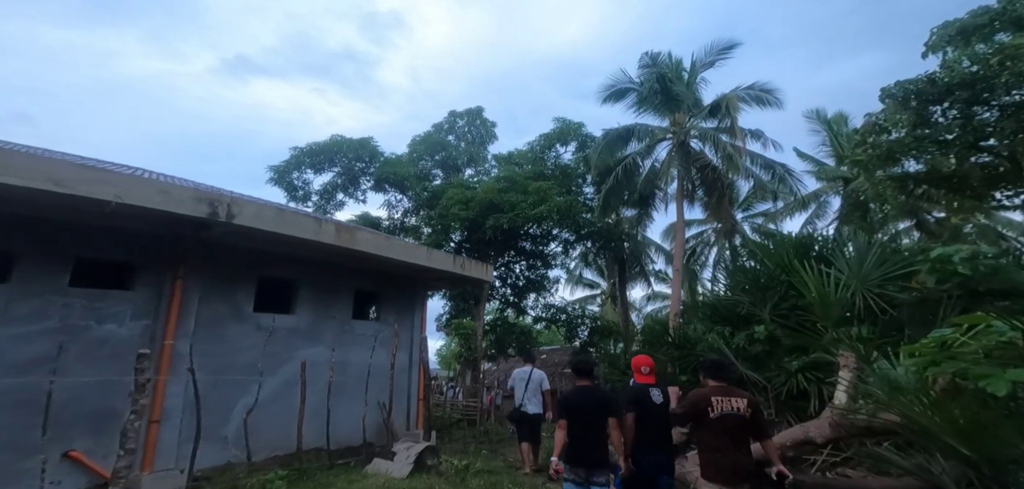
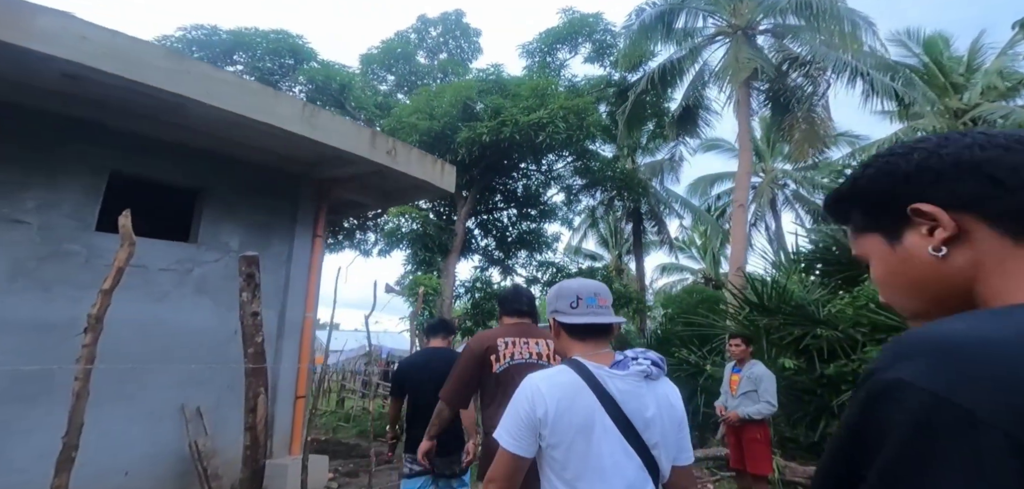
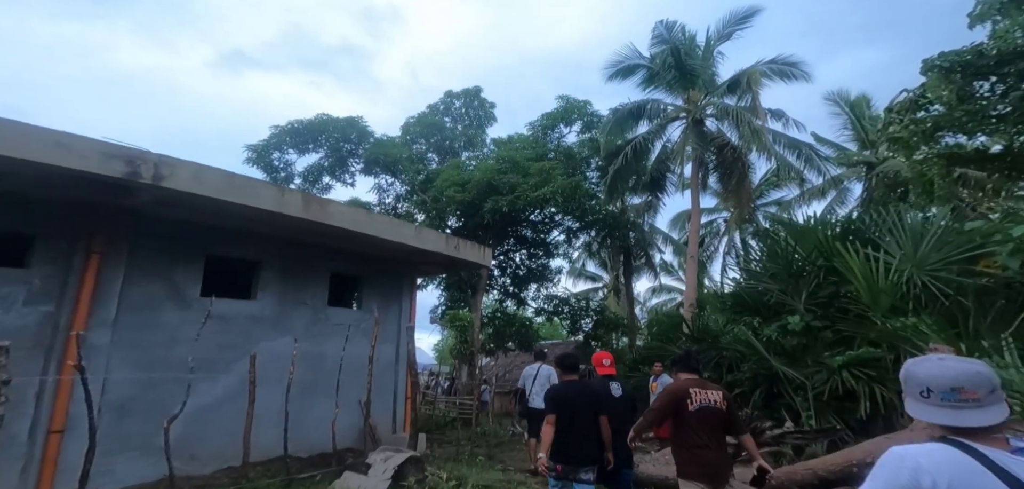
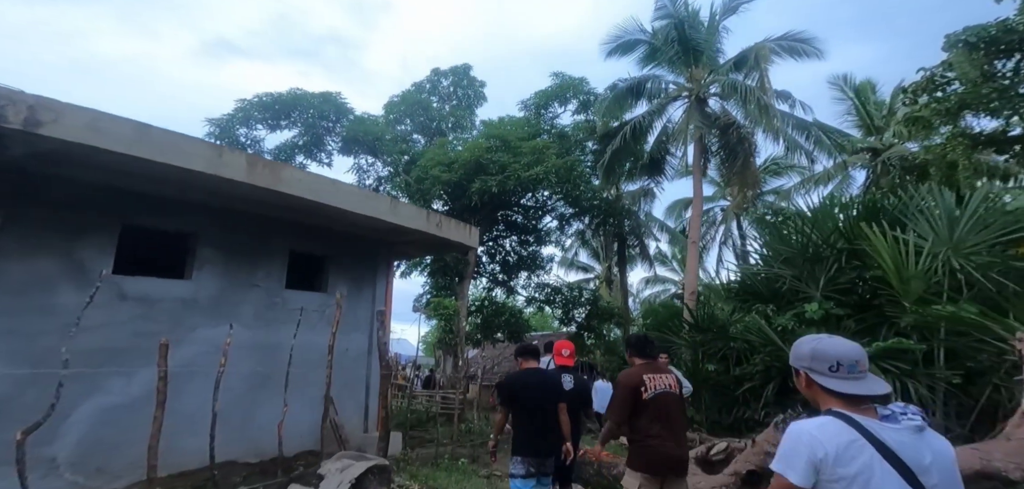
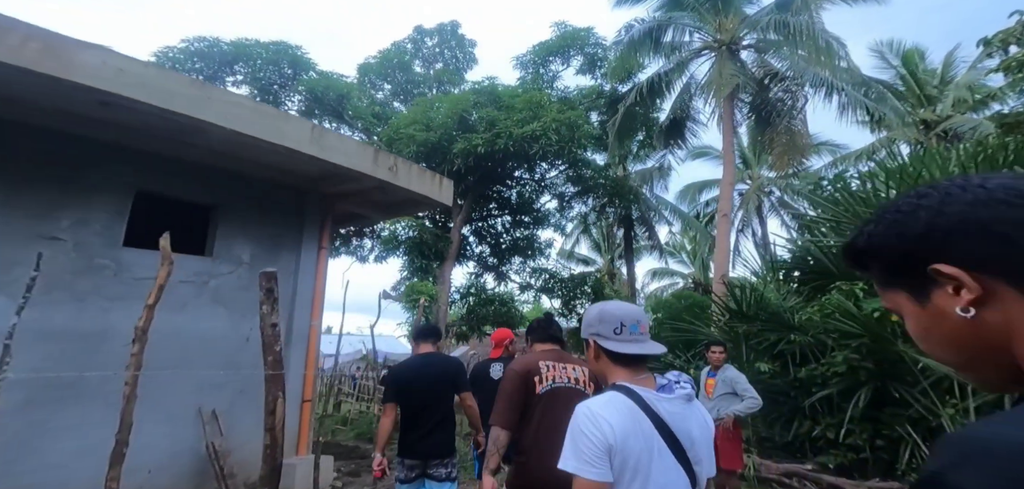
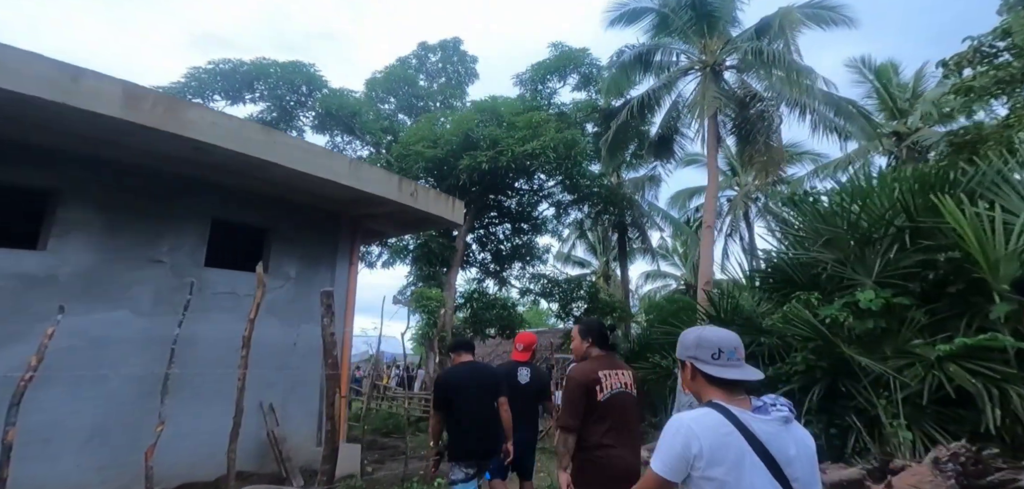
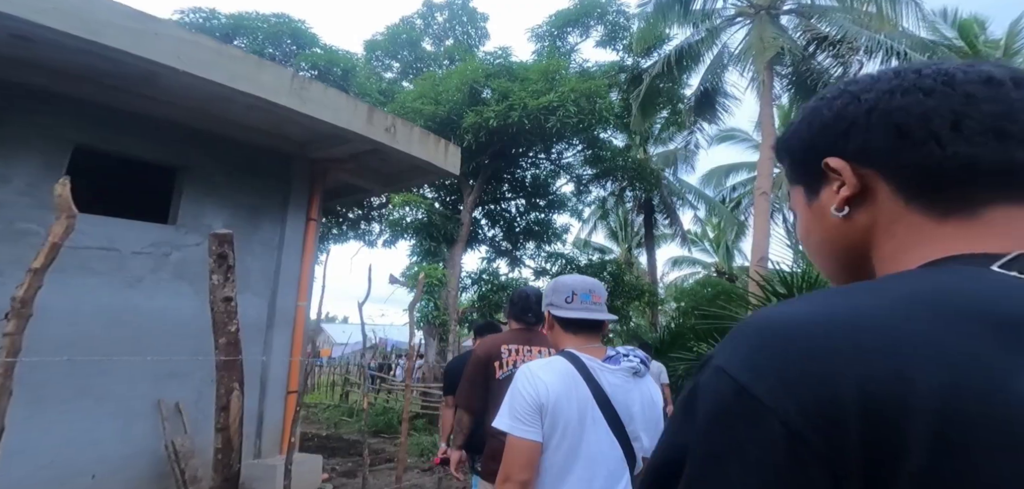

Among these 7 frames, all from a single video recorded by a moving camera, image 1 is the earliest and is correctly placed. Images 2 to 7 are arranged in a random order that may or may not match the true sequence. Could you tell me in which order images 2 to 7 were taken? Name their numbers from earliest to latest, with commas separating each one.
3, 4, 6, 5, 2, 7
